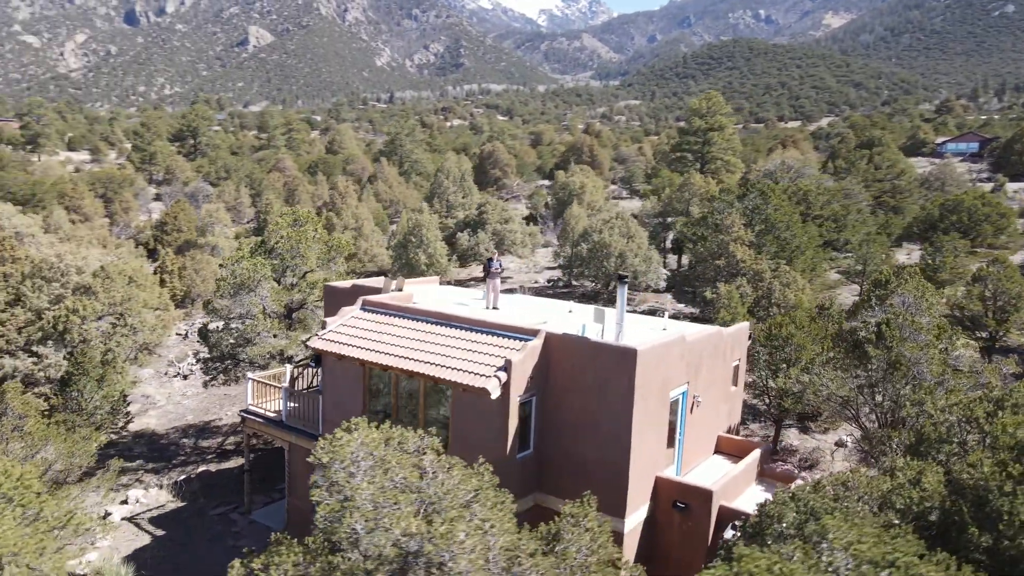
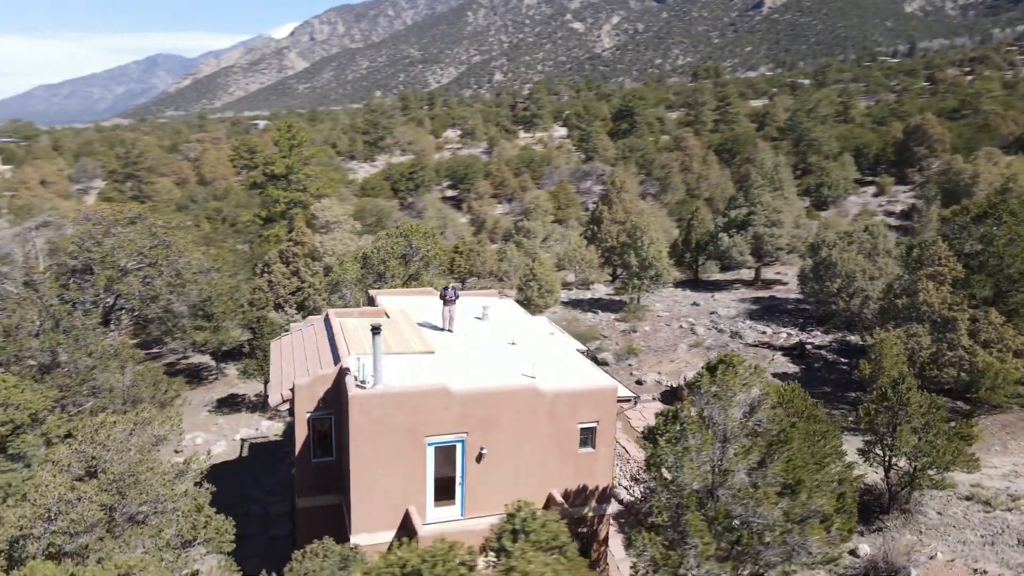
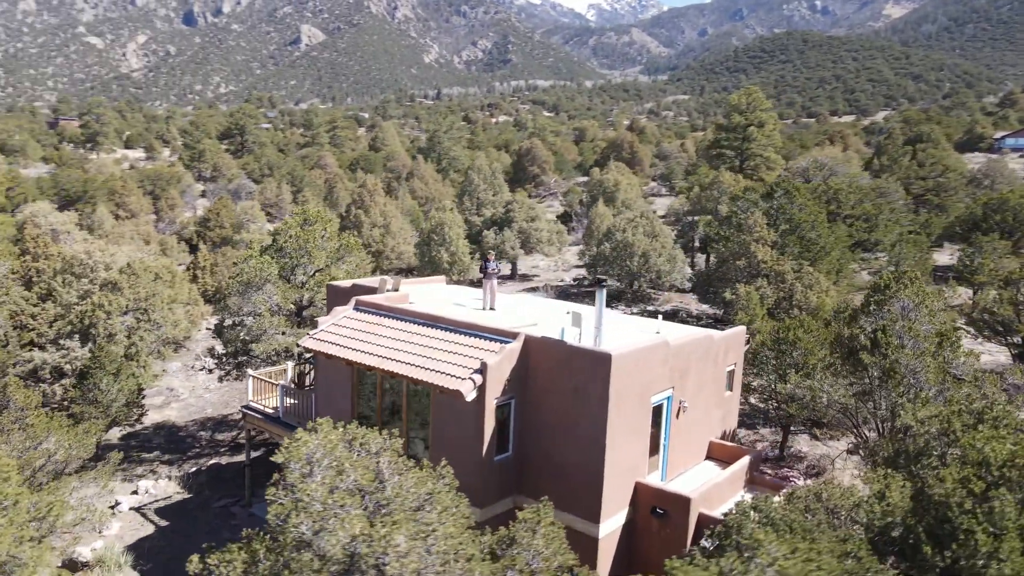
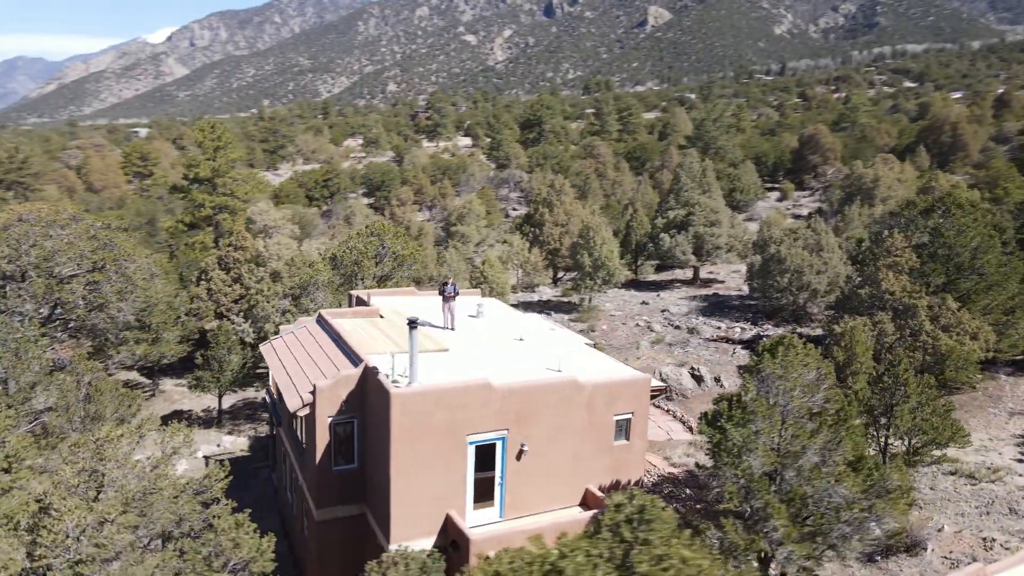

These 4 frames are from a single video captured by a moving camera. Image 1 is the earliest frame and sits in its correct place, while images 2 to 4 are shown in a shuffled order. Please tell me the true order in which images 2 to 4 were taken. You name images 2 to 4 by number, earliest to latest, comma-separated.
3, 4, 2
